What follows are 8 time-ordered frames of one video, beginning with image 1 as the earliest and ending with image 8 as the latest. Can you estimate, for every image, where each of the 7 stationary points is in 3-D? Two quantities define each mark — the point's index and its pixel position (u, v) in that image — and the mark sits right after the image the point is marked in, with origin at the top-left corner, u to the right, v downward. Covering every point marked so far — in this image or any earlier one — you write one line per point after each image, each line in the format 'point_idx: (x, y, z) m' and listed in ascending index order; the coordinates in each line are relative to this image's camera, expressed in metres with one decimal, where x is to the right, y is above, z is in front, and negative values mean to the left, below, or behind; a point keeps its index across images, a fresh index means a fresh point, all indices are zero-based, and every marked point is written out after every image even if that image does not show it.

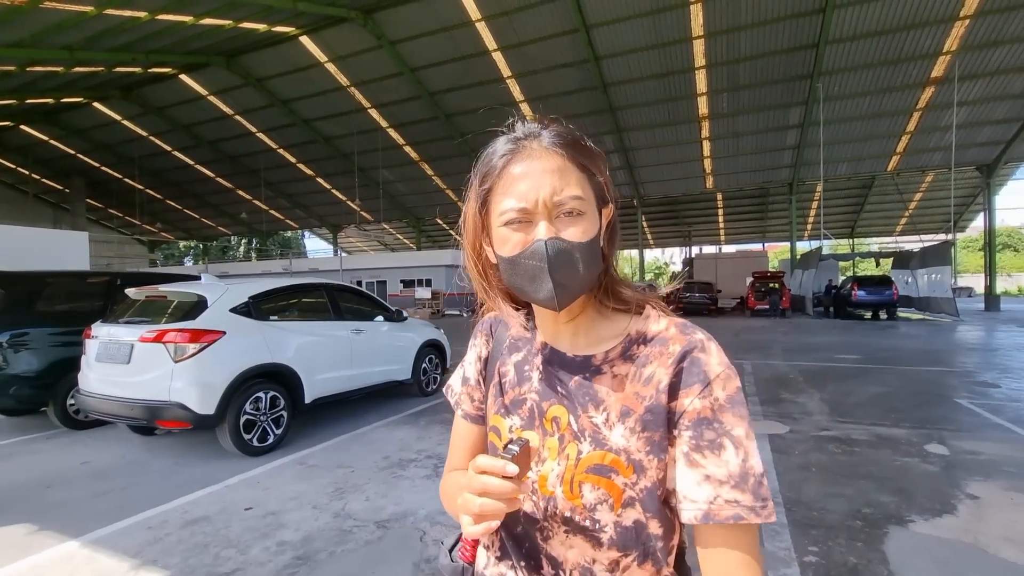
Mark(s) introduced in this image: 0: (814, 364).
0: (+5.0, -1.2, +8.3) m
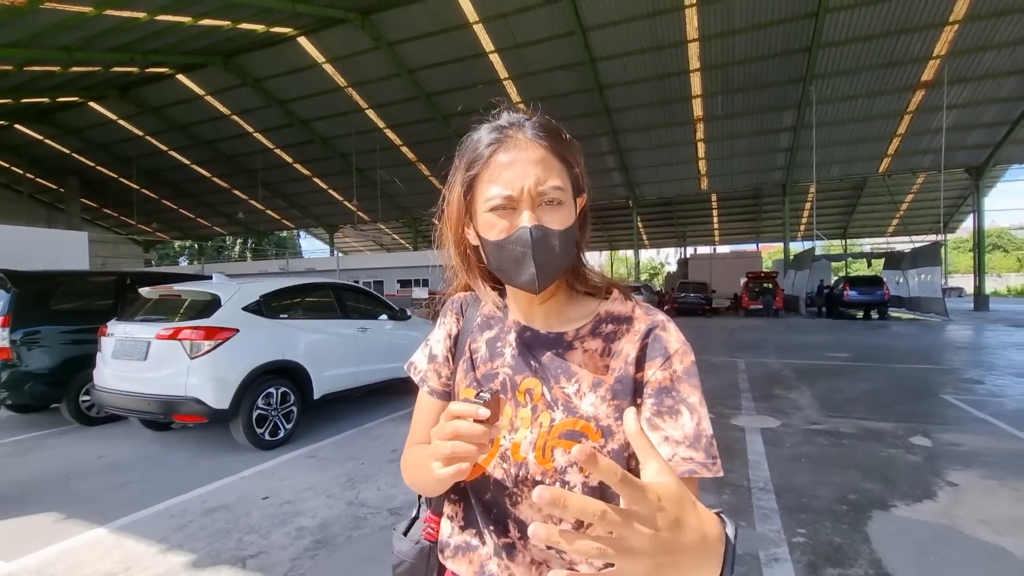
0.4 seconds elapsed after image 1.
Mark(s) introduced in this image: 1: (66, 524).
0: (+5.0, -1.2, +8.5) m
1: (-2.6, -1.4, +2.9) m
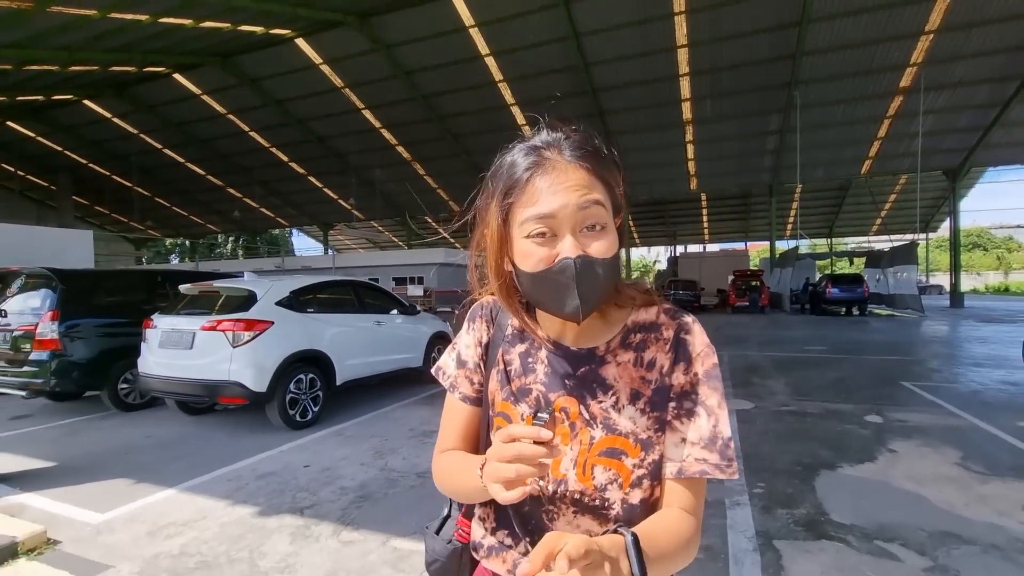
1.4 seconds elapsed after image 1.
0: (+4.9, -1.2, +9.1) m
1: (-2.5, -1.4, +3.4) m
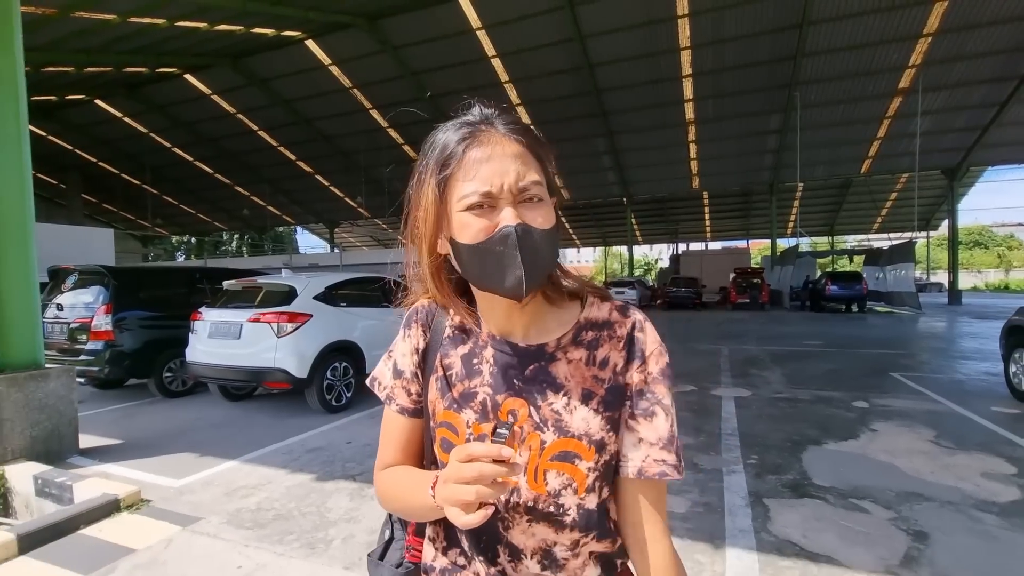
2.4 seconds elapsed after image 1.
0: (+5.1, -1.1, +9.5) m
1: (-2.4, -1.3, +3.9) m
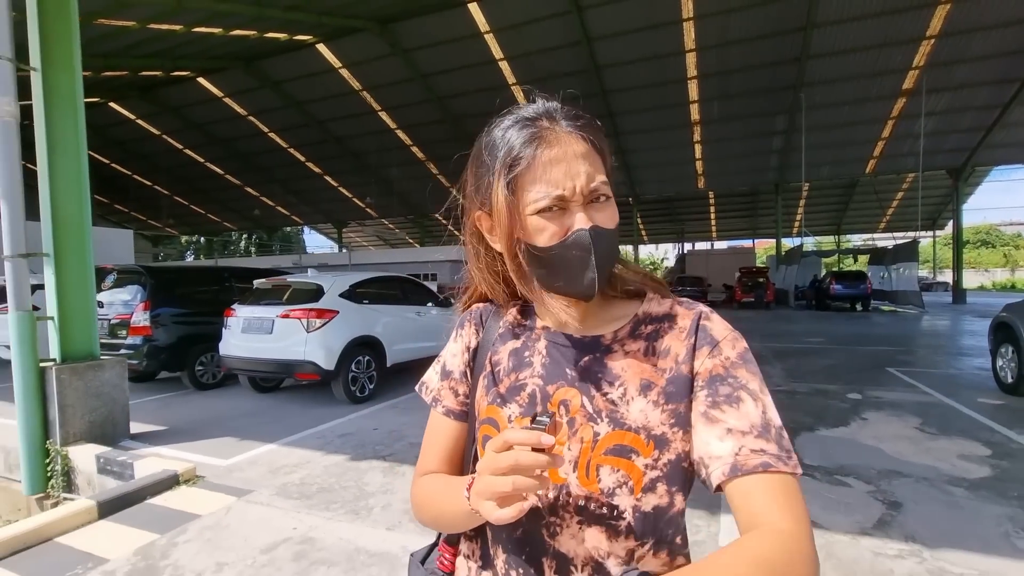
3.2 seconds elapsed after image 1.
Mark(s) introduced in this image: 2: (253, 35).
0: (+5.3, -1.1, +9.8) m
1: (-2.2, -1.3, +4.2) m
2: (-7.1, +6.9, +13.8) m
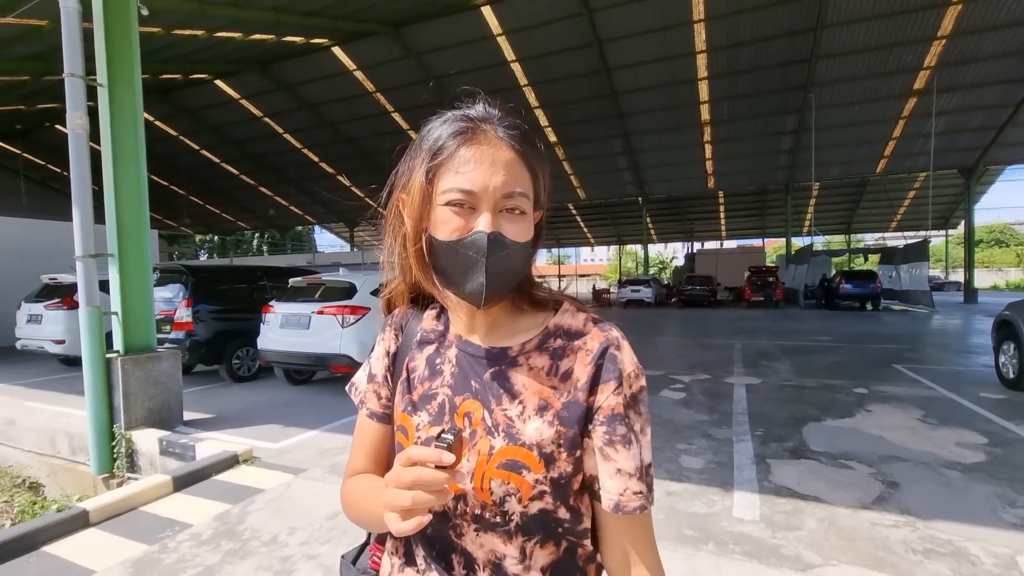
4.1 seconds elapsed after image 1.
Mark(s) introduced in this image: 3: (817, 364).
0: (+5.6, -1.1, +10.0) m
1: (-2.0, -1.3, +4.5) m
2: (-6.7, +7.0, +14.2) m
3: (+4.4, -1.1, +7.3) m
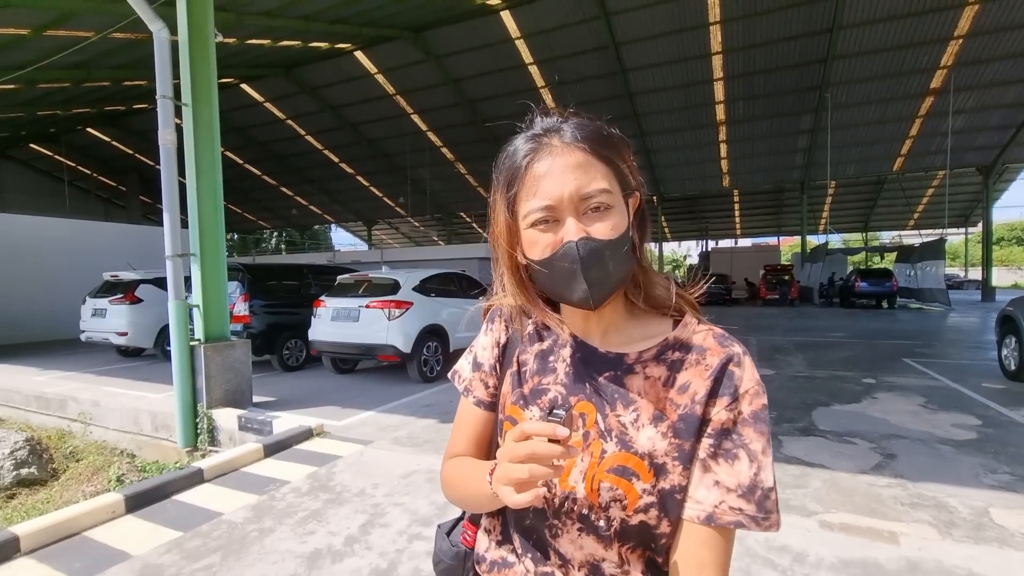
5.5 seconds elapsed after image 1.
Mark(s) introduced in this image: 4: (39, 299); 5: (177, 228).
0: (+6.1, -1.1, +10.4) m
1: (-1.7, -1.2, +5.1) m
2: (-6.1, +7.1, +14.8) m
3: (+4.9, -1.1, +7.7) m
4: (-10.6, -0.2, +11.3) m
5: (-3.1, +0.6, +4.7) m
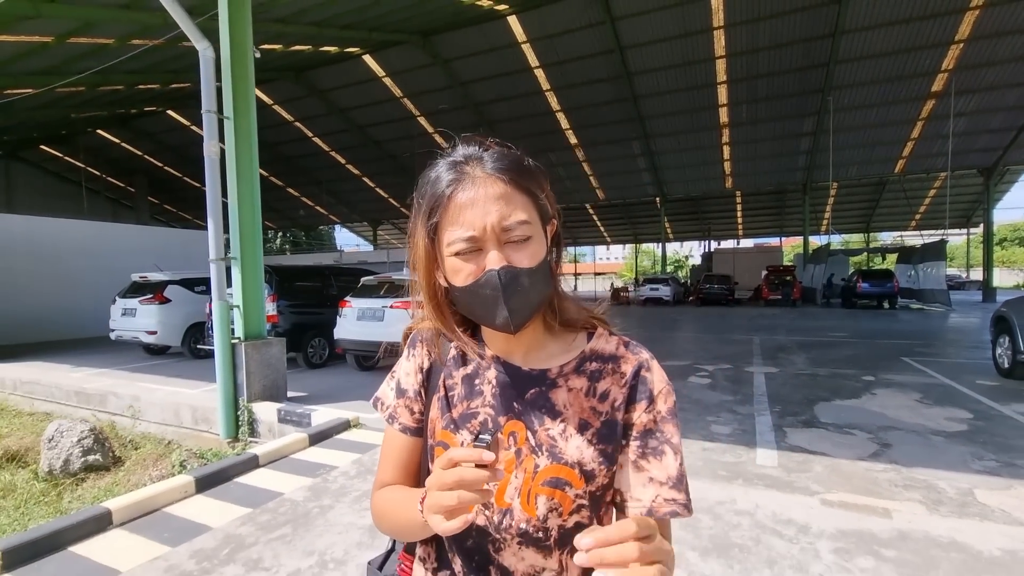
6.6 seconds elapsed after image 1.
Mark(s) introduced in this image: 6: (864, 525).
0: (+6.3, -1.1, +10.7) m
1: (-1.5, -1.3, +5.4) m
2: (-5.9, +7.1, +15.1) m
3: (+5.1, -1.1, +8.0) m
4: (-10.4, -0.2, +11.6) m
5: (-2.9, +0.5, +5.0) m
6: (+1.8, -1.2, +2.6) m
